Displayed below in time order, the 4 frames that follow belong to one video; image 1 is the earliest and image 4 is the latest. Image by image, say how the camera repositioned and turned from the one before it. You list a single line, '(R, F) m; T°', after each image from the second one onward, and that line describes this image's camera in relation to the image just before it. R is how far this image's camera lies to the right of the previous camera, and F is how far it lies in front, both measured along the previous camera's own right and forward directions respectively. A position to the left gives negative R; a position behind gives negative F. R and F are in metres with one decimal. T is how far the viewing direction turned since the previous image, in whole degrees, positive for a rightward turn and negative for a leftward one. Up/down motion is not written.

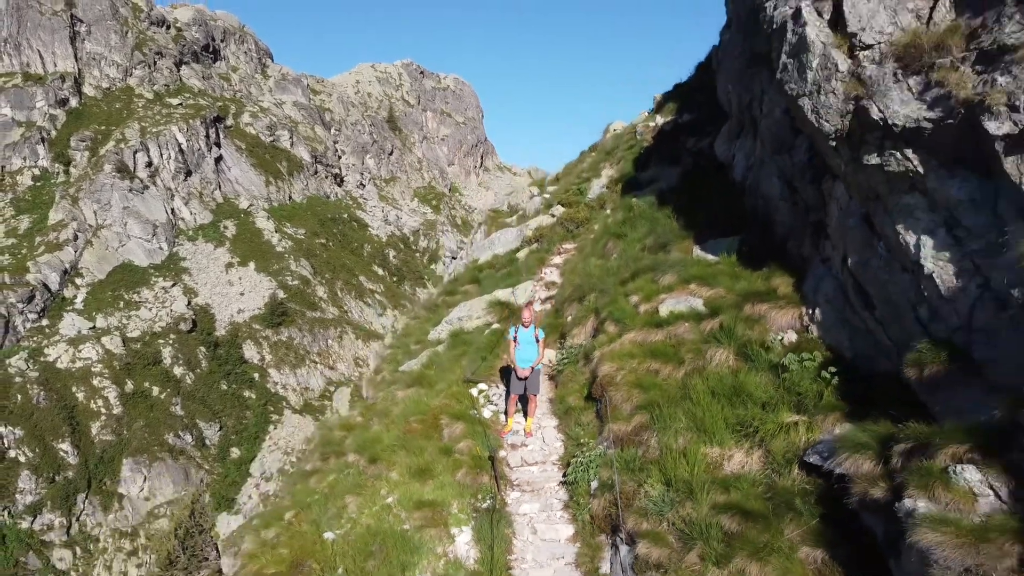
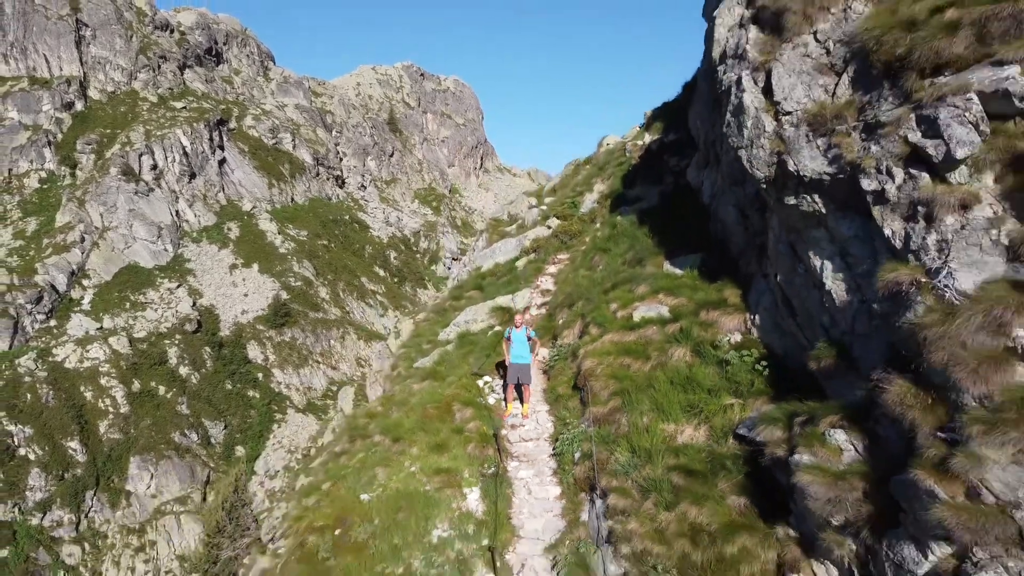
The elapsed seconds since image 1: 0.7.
(0.0, -1.8) m; 0°
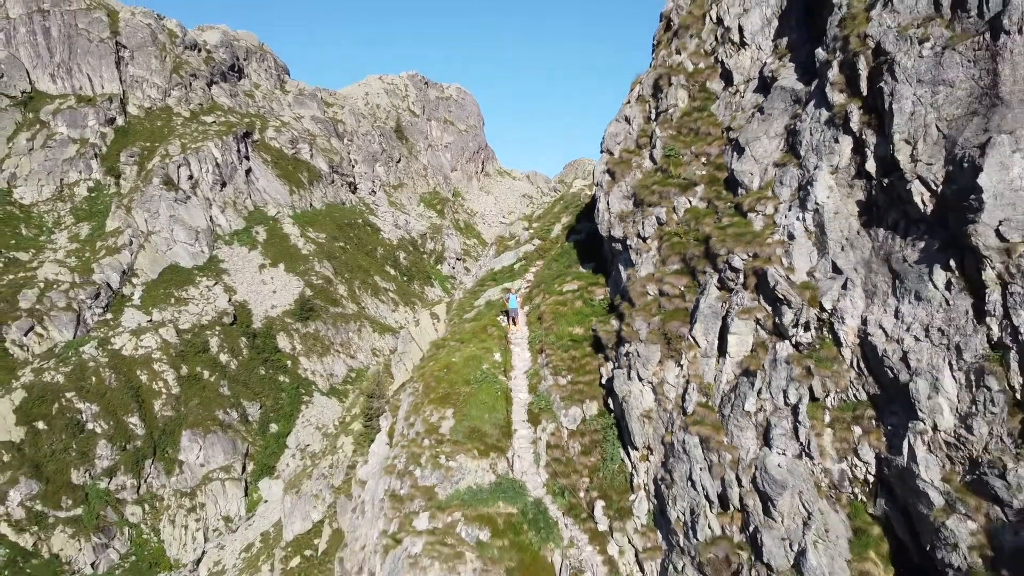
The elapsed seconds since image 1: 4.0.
(0.0, -14.4) m; 0°
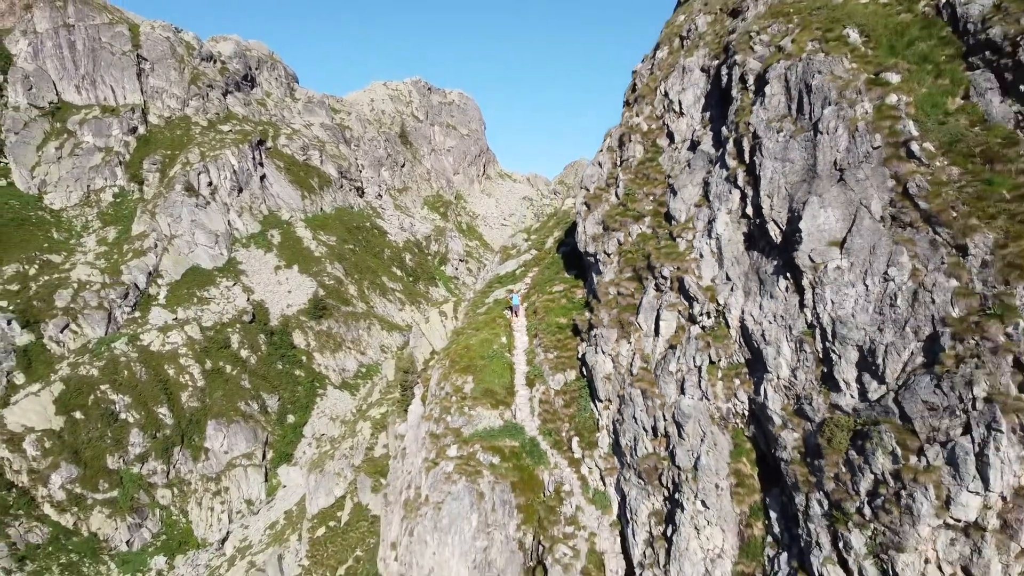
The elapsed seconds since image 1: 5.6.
(-0.1, -8.4) m; 0°
